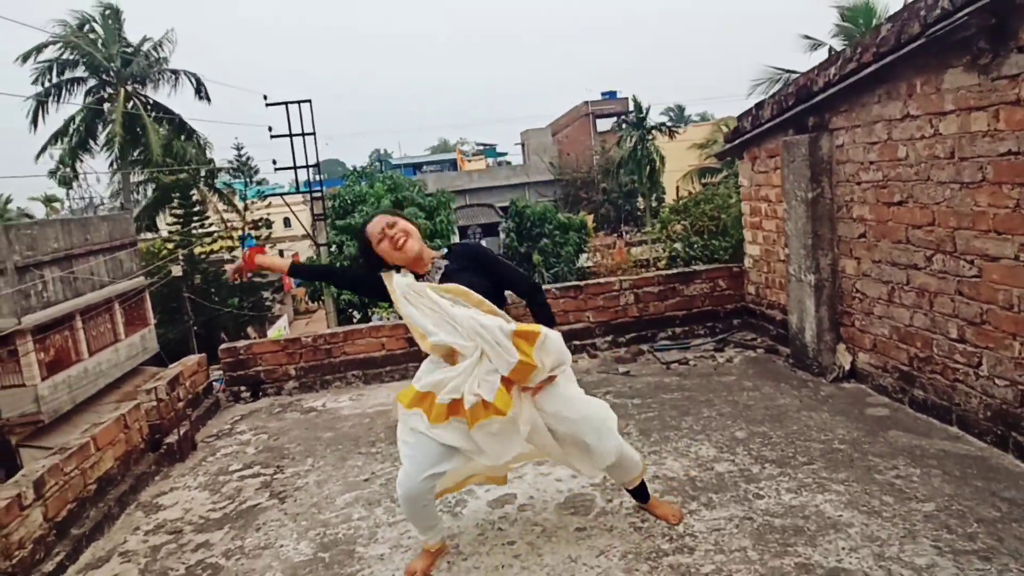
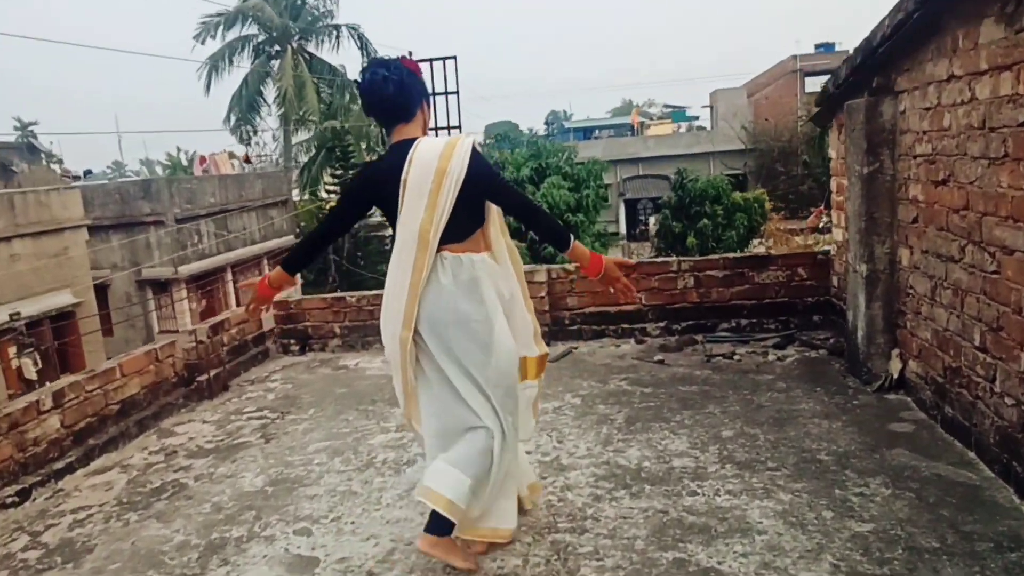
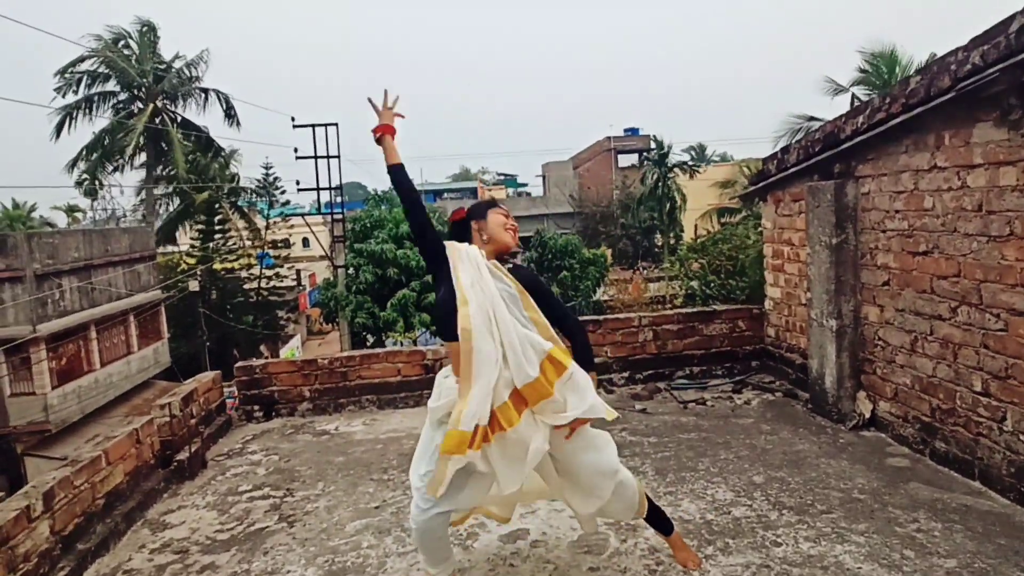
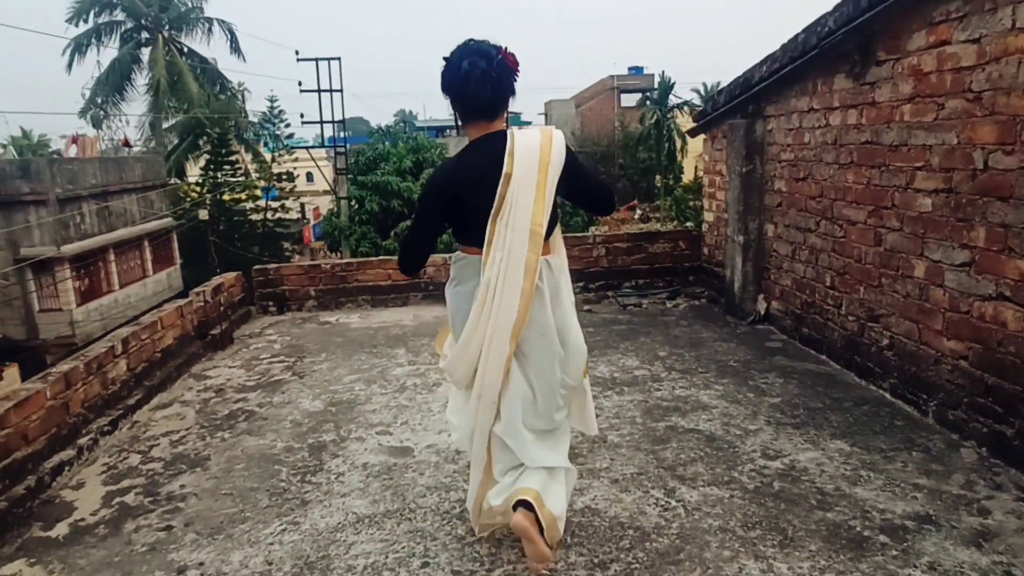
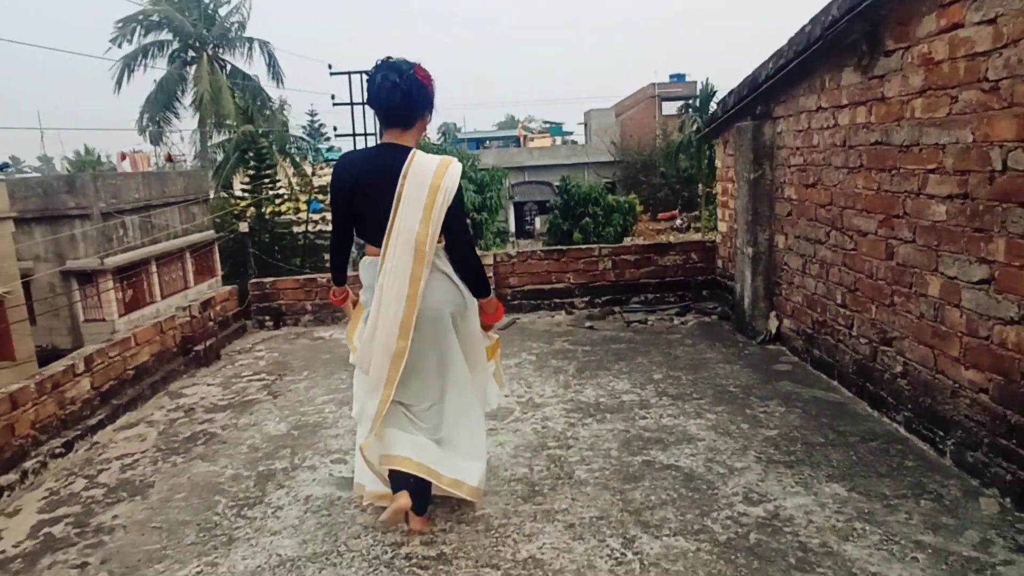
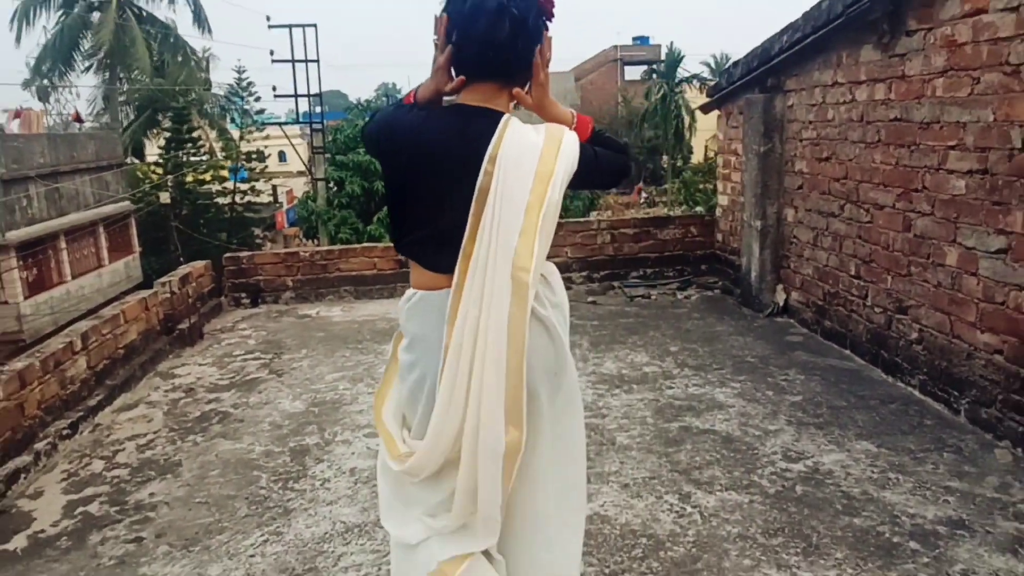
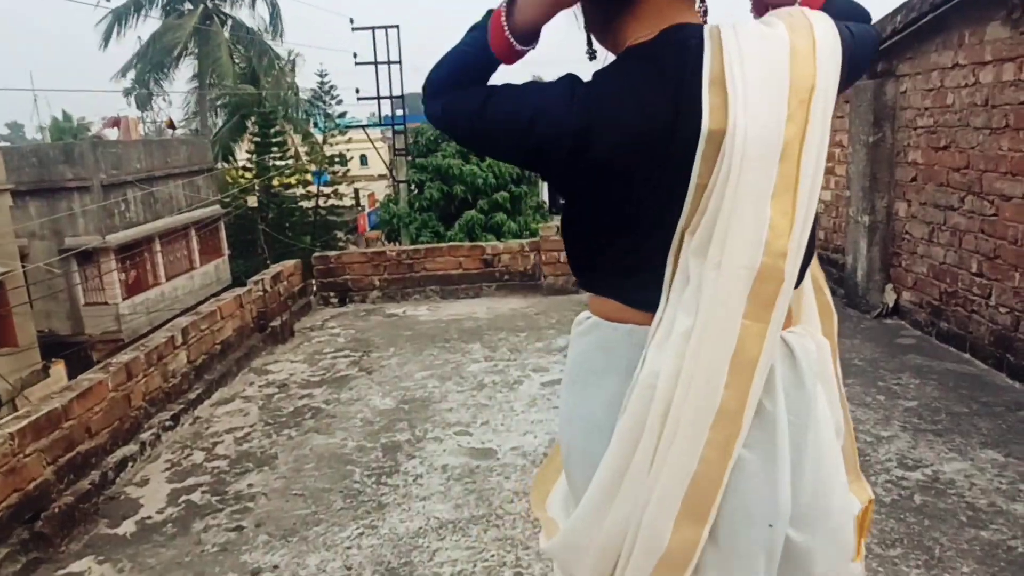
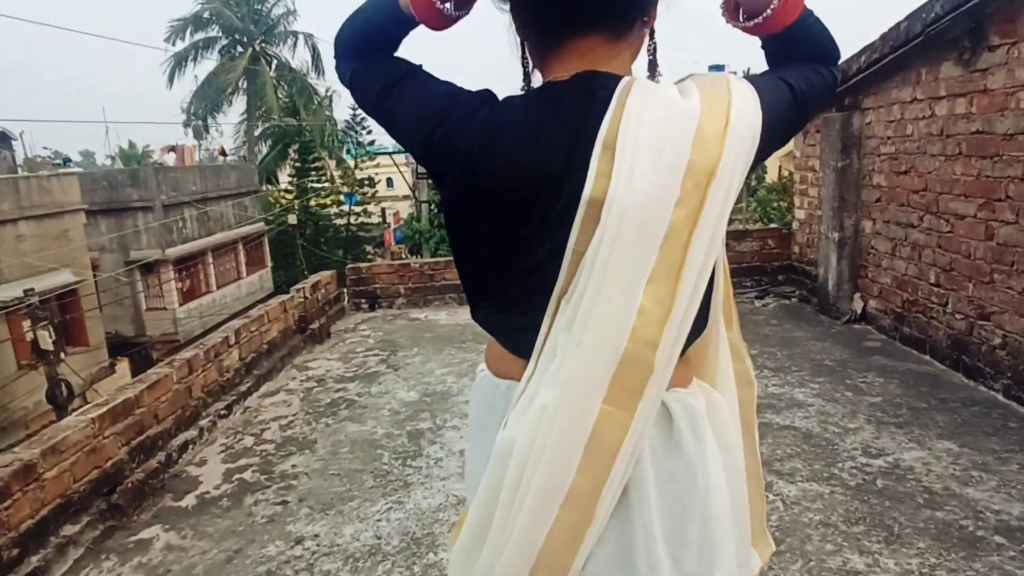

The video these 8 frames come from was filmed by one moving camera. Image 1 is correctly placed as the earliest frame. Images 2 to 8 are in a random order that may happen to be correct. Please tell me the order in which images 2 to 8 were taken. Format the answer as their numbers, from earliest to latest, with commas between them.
3, 8, 7, 6, 4, 5, 2
